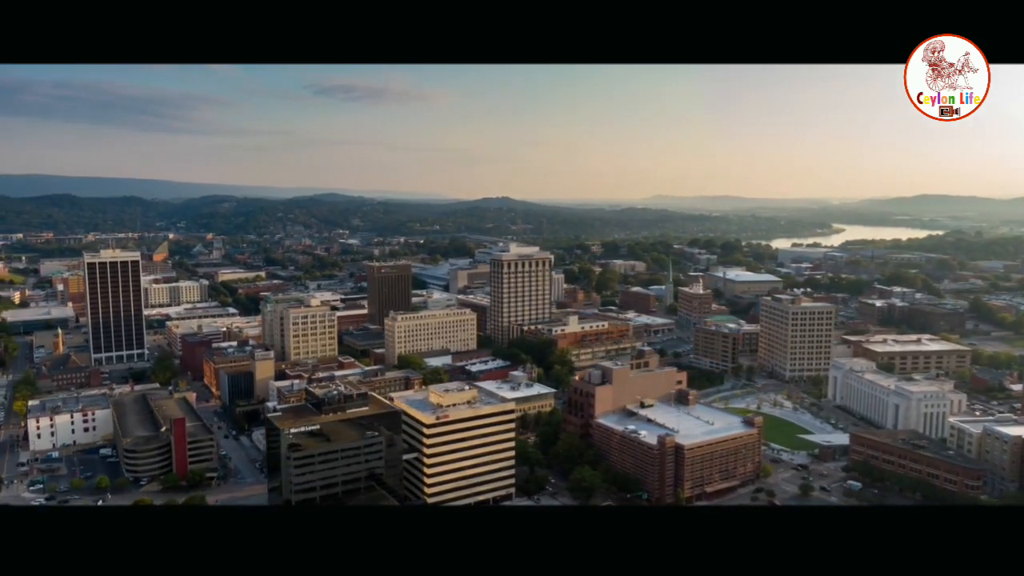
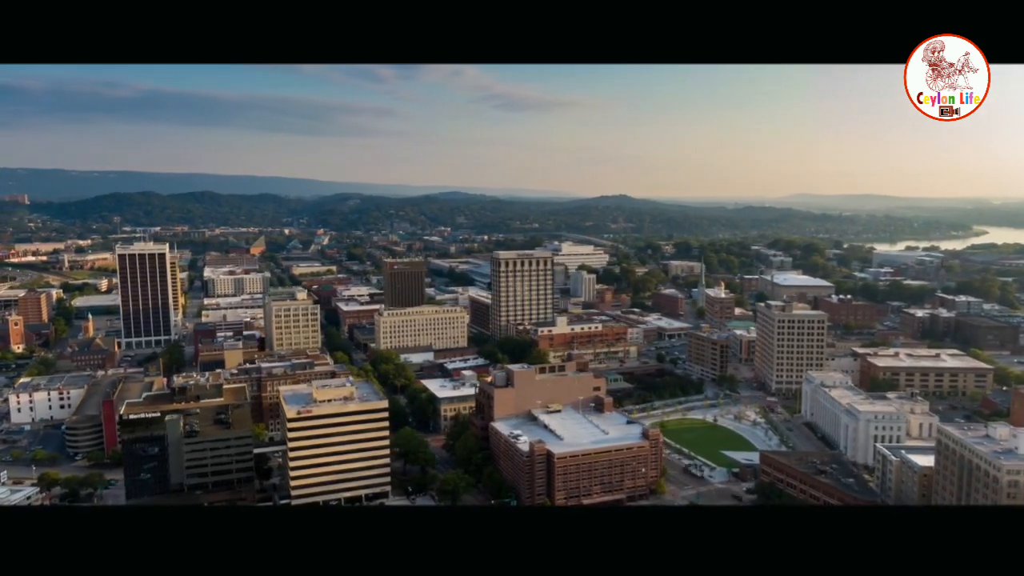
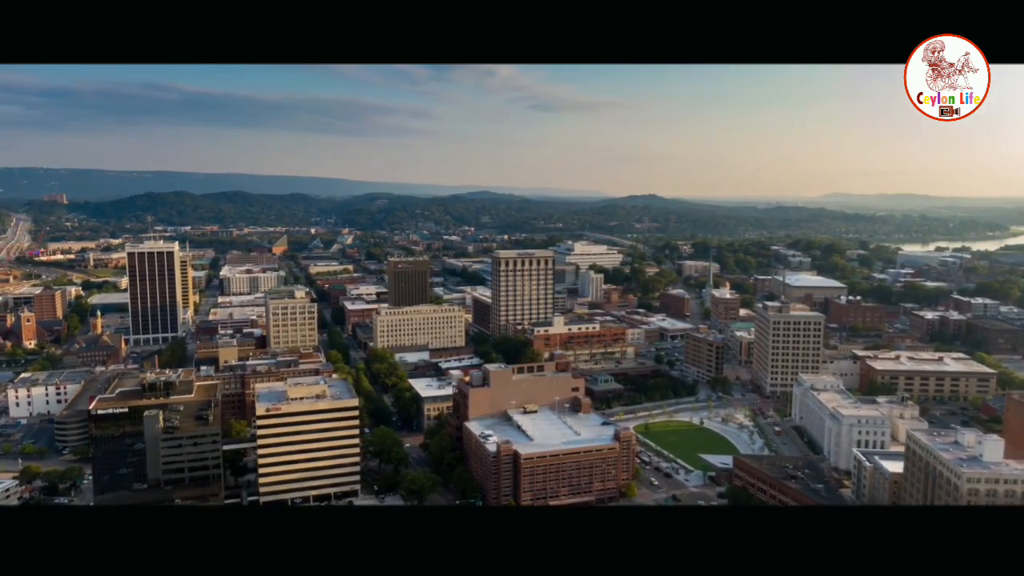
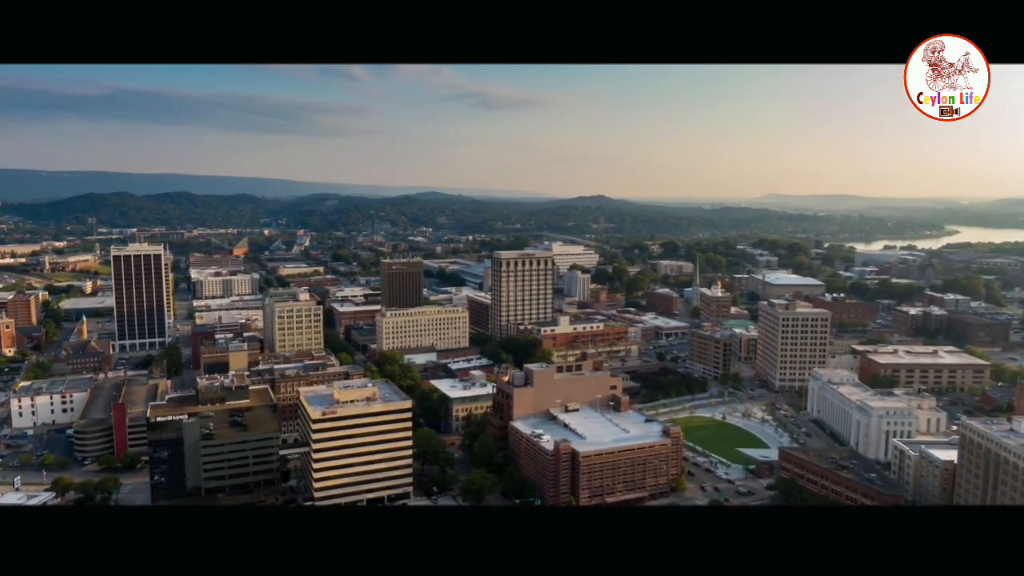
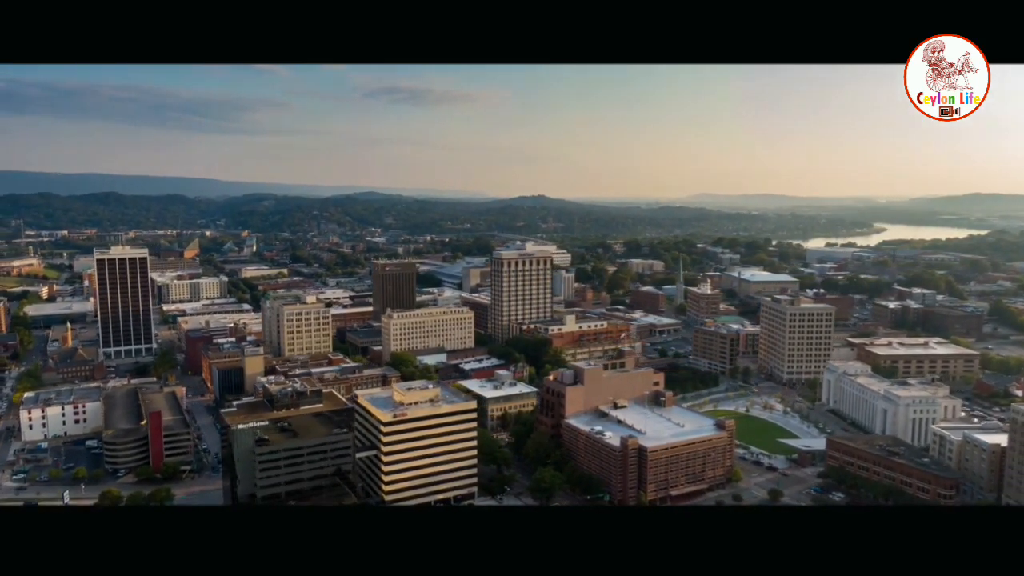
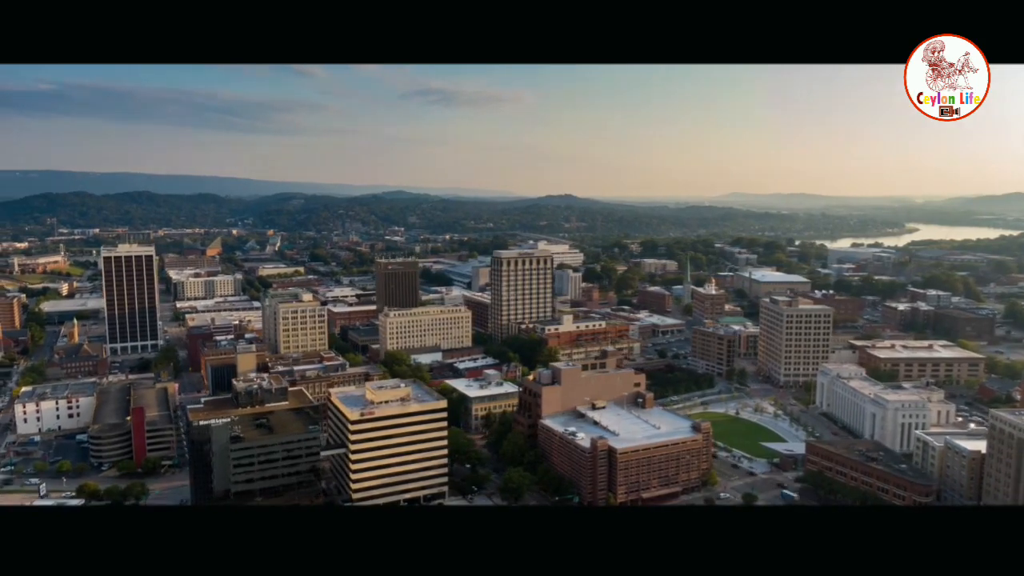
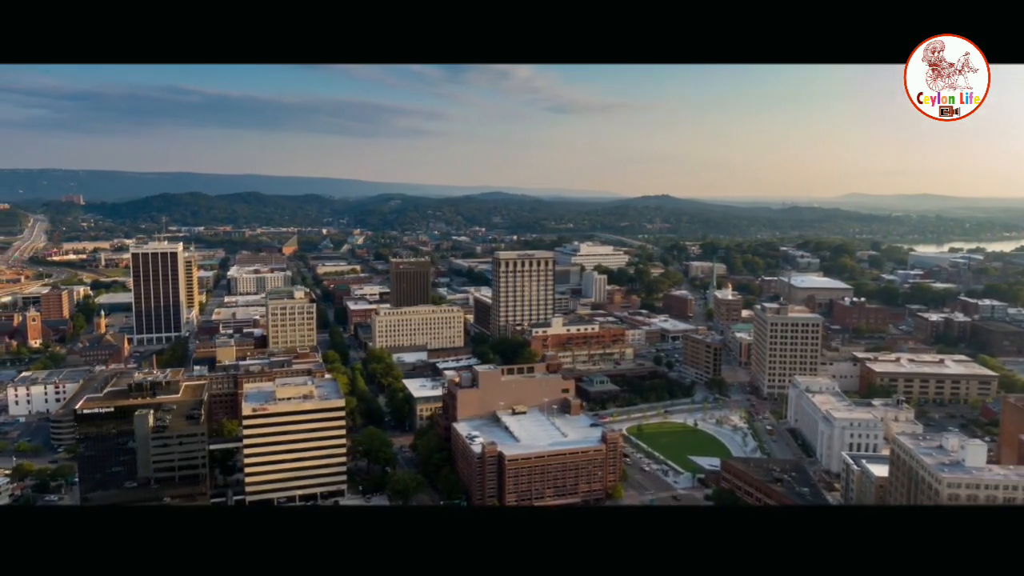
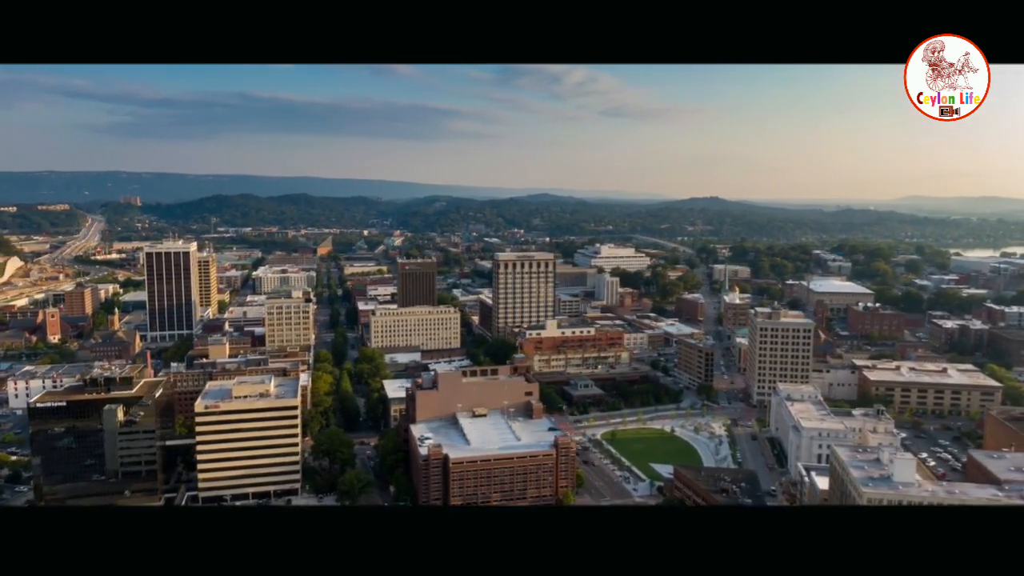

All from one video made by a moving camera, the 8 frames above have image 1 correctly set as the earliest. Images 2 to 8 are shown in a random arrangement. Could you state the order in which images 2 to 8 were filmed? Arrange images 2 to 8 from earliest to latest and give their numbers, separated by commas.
5, 6, 4, 2, 3, 7, 8
